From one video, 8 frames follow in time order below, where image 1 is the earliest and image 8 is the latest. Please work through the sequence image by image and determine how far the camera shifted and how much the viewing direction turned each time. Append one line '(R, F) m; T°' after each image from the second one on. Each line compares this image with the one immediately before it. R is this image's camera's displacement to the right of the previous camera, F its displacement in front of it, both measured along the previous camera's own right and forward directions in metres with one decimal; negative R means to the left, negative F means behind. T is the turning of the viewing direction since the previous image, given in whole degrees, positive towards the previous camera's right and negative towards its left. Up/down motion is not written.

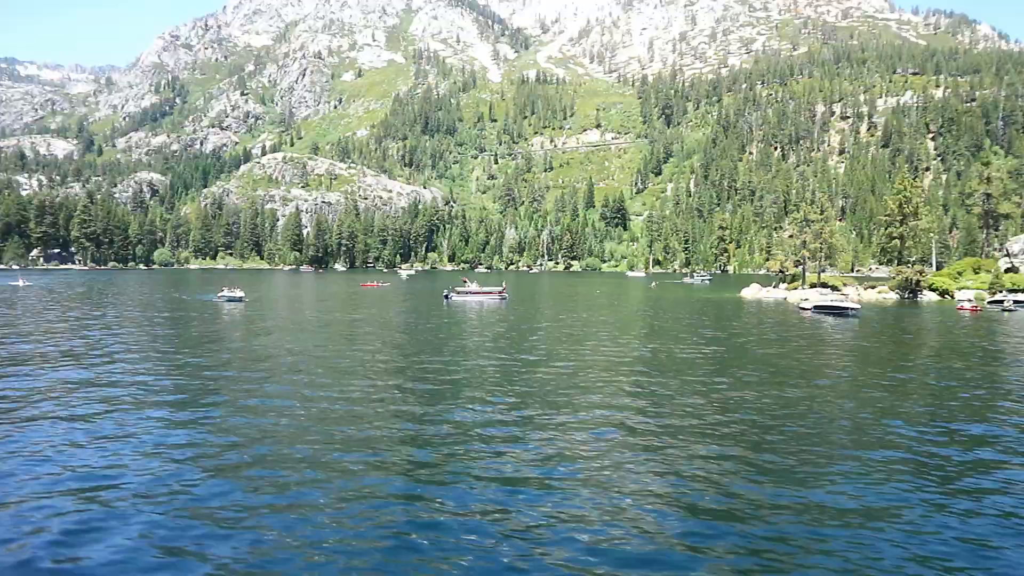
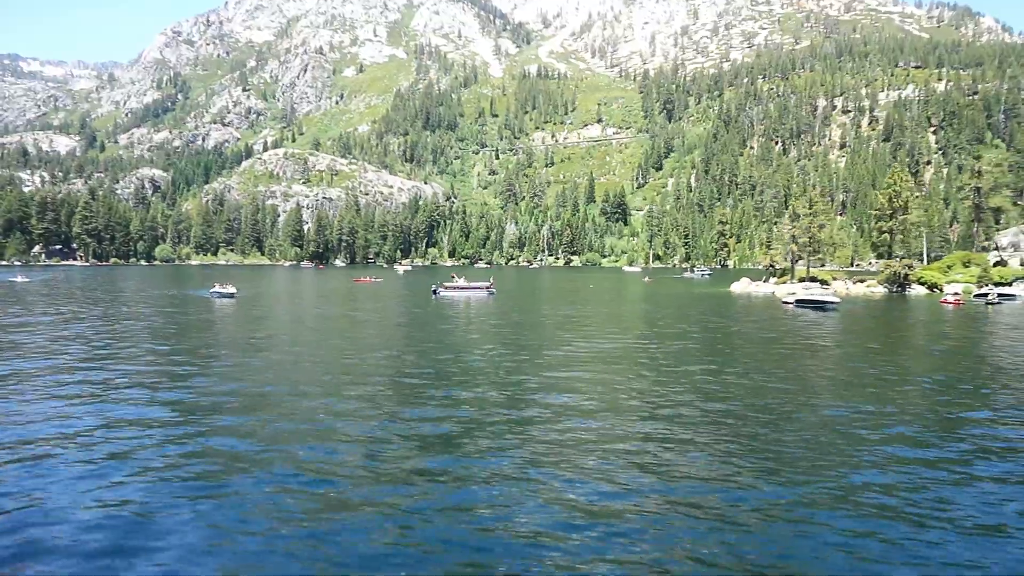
(+0.9, -0.4) m; 0°
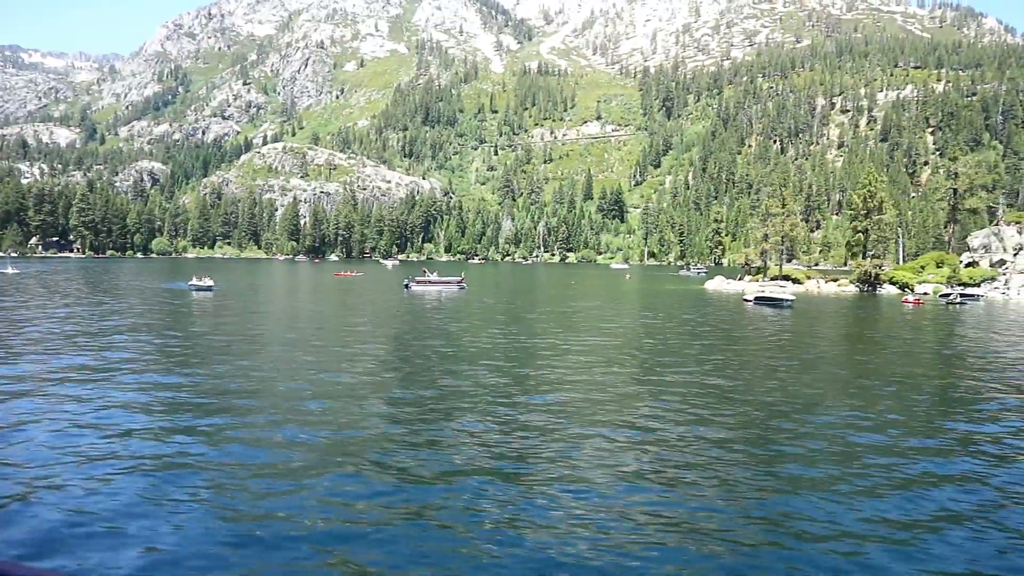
(+1.8, -0.8) m; 0°
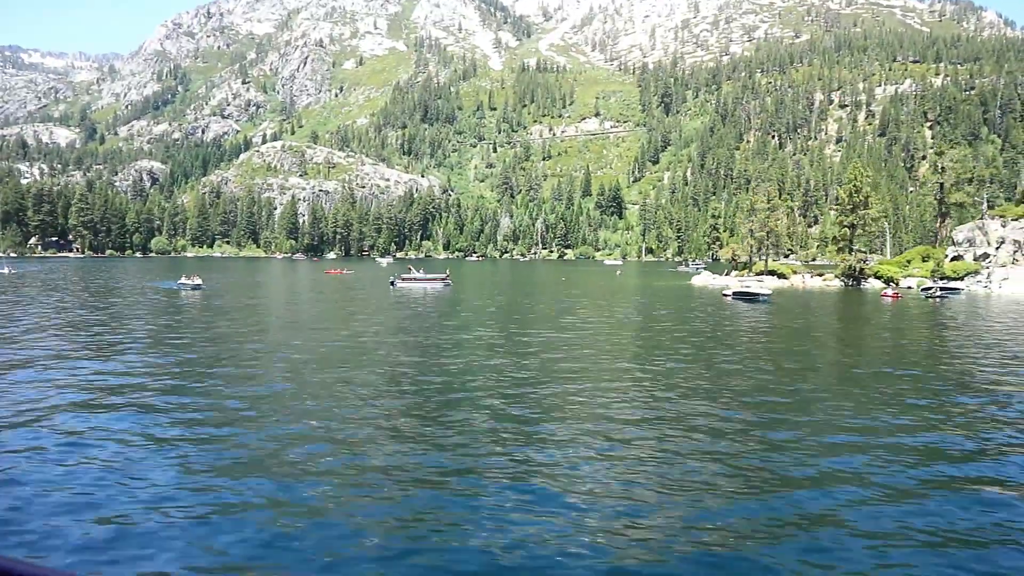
(+1.0, -0.5) m; 0°
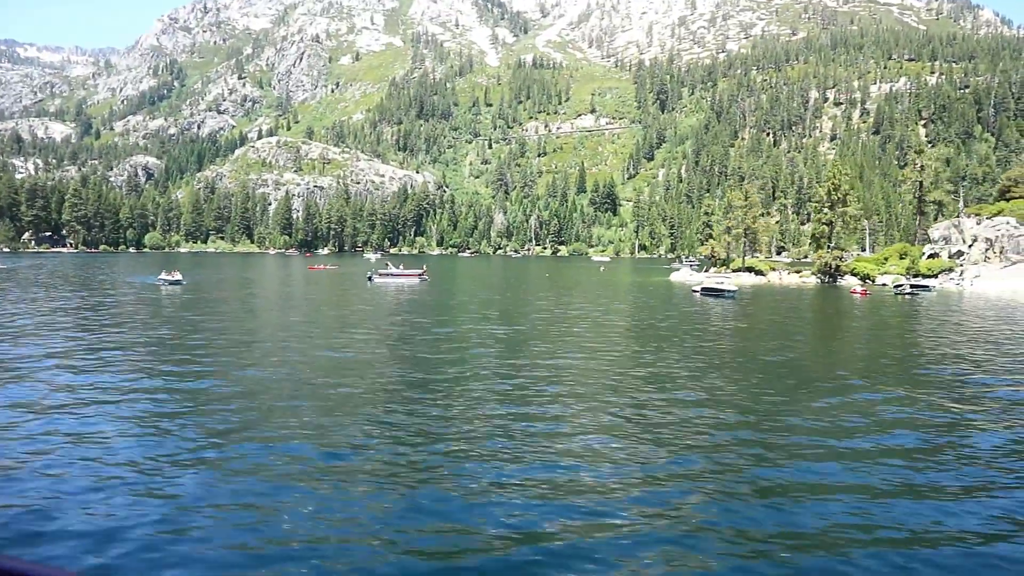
(+1.4, -0.5) m; 0°
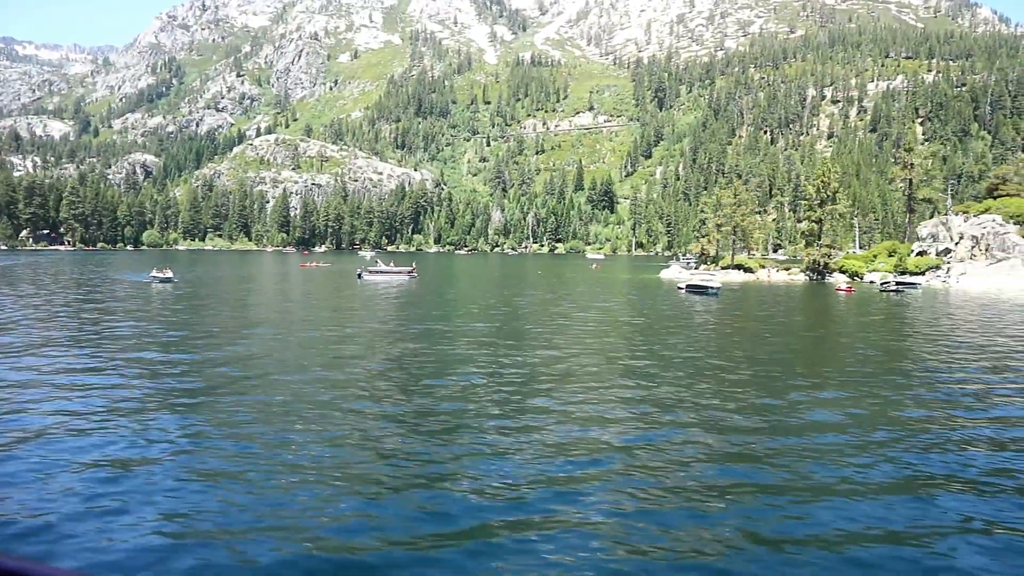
(+0.6, -0.5) m; 0°
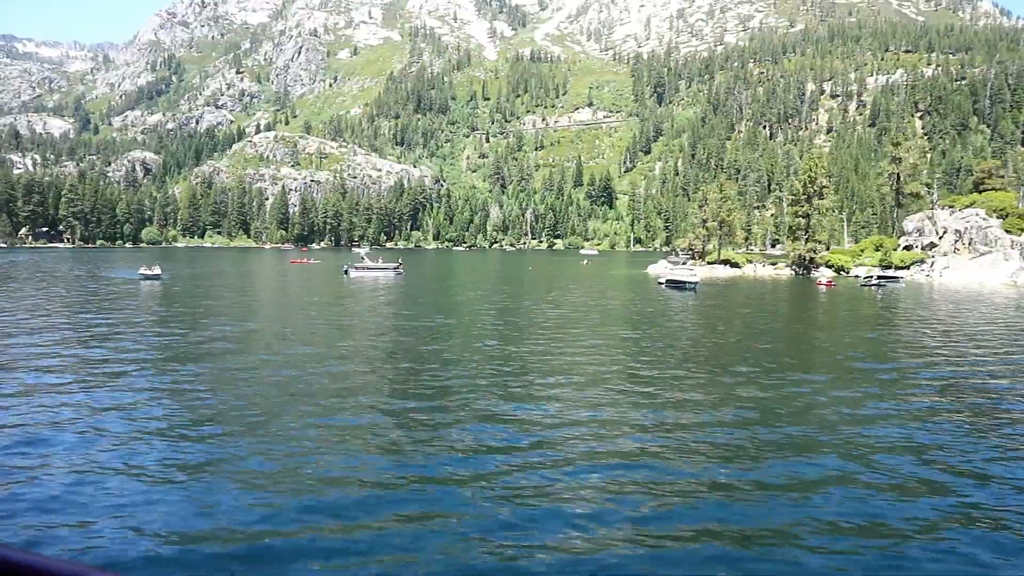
(+1.1, -0.4) m; 0°
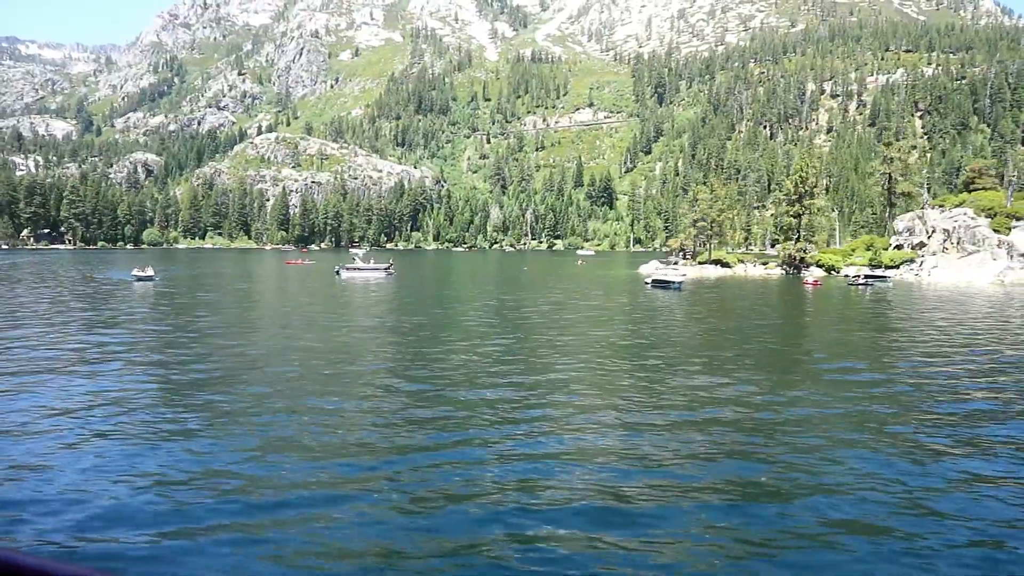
(+0.8, -0.5) m; 0°
